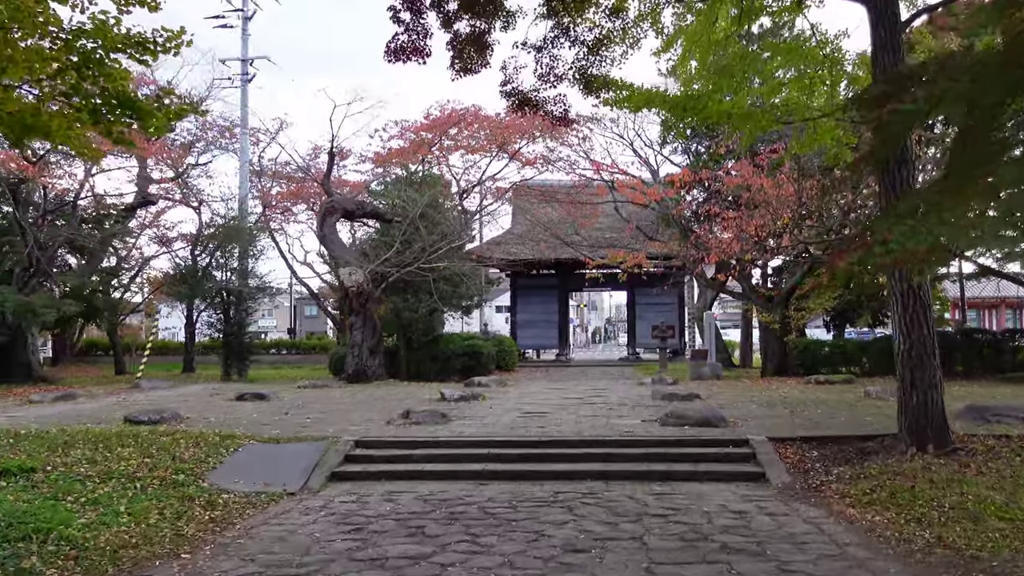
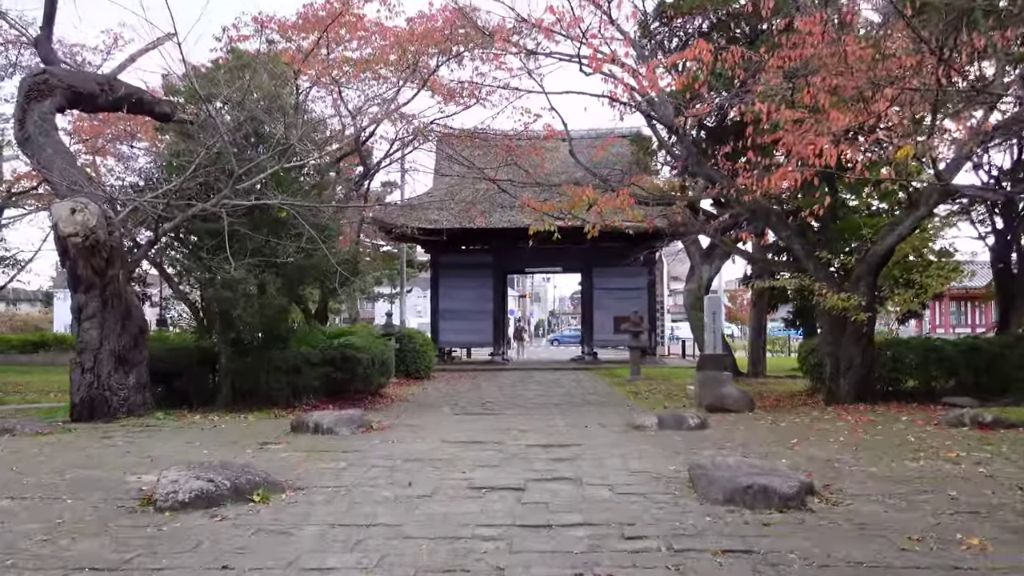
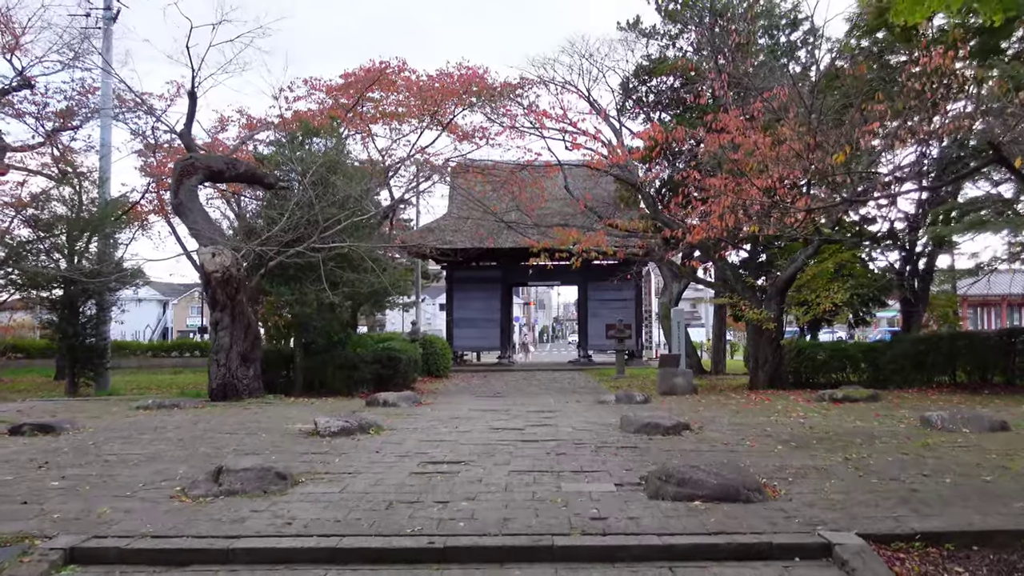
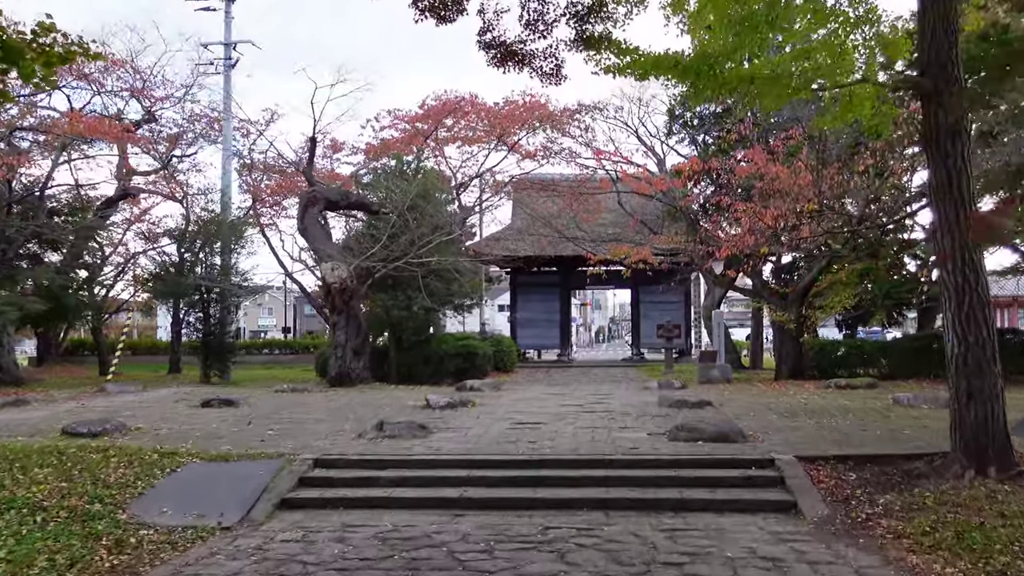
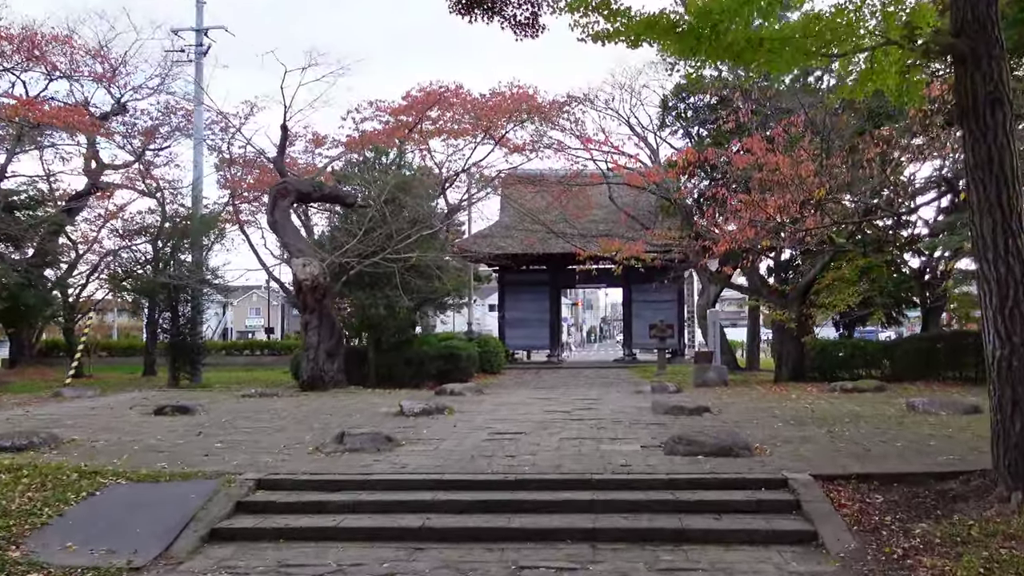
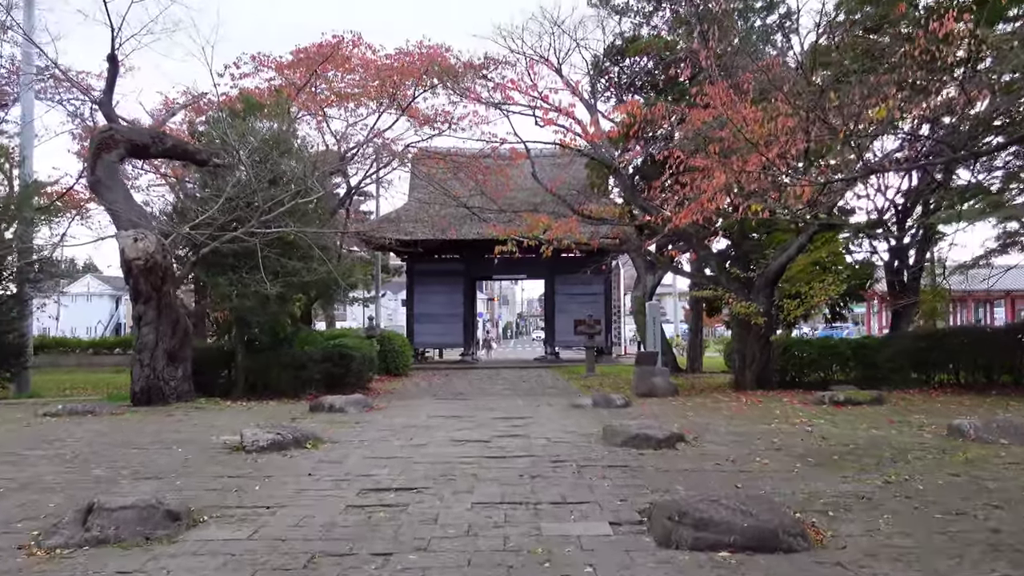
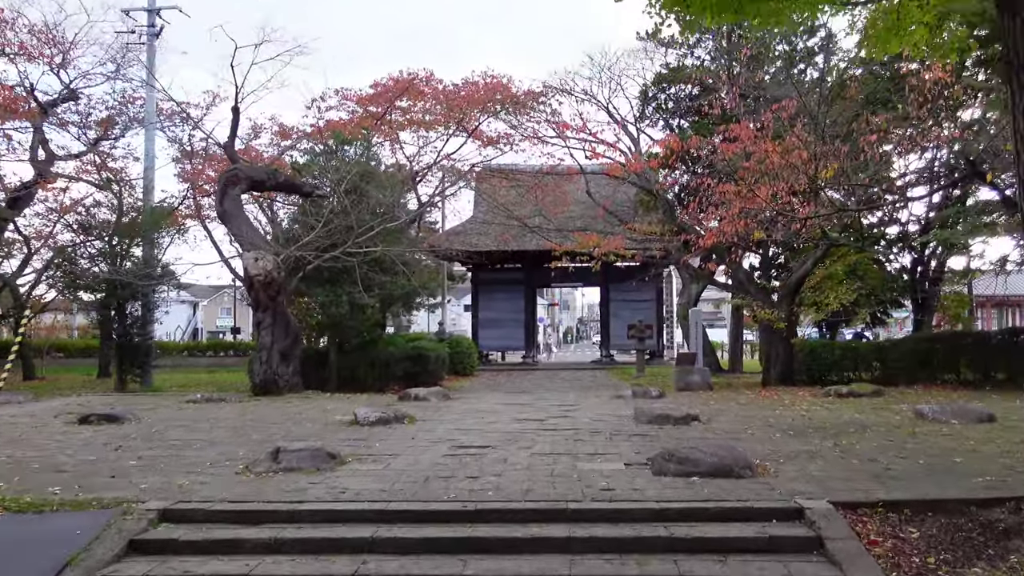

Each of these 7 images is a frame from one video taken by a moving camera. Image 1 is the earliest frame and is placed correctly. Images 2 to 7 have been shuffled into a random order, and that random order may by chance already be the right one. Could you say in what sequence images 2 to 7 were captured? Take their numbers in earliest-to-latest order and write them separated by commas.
4, 5, 7, 3, 6, 2
